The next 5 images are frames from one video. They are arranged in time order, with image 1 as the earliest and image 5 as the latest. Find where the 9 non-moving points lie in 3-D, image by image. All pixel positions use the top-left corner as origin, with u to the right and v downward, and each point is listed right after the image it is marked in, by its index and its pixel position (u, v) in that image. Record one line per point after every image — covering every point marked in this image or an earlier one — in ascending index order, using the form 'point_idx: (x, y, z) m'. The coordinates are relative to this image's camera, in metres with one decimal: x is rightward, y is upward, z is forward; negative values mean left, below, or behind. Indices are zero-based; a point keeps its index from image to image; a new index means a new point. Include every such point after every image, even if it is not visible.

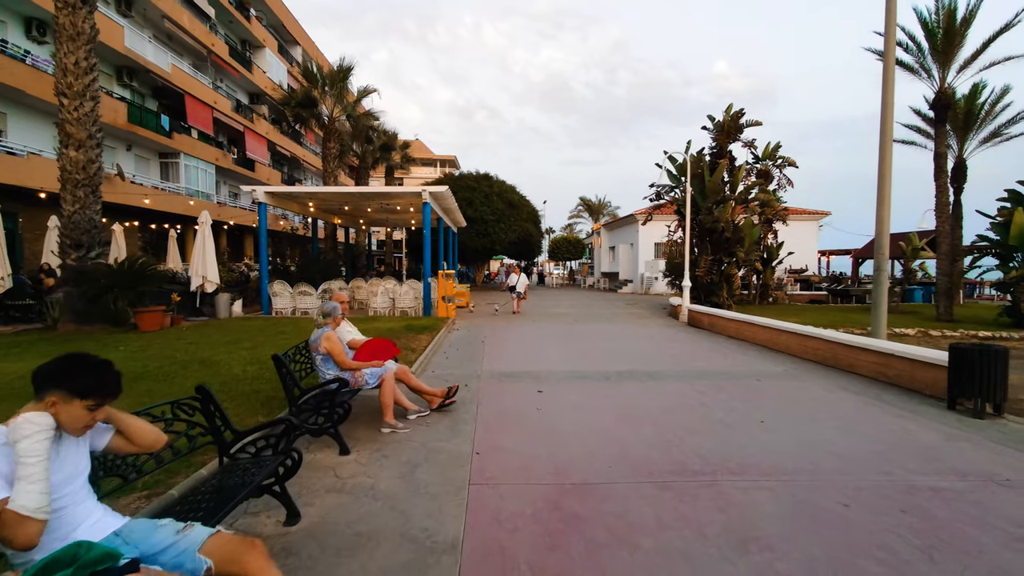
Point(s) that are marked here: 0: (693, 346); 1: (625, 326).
0: (+3.5, -1.2, +10.2) m
1: (+3.1, -1.1, +14.3) m
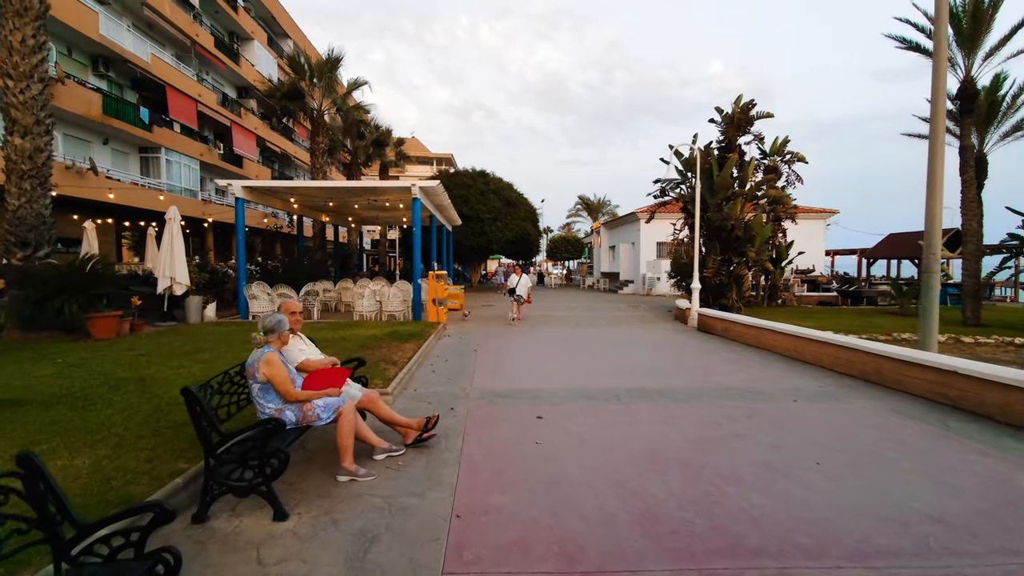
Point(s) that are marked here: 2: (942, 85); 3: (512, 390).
0: (+3.4, -1.2, +9.2) m
1: (+3.0, -1.1, +13.2) m
2: (+6.0, +2.8, +7.3) m
3: (0.0, -1.3, +6.8) m
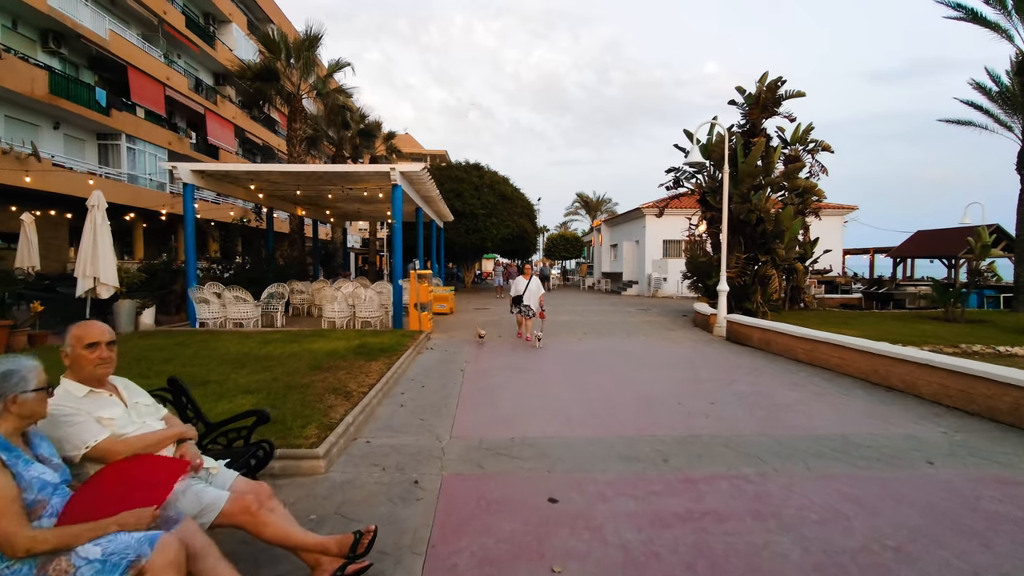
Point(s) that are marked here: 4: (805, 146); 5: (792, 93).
0: (+3.4, -1.3, +7.1) m
1: (+2.9, -1.2, +11.1) m
2: (+6.0, +2.8, +5.3) m
3: (0.0, -1.4, +4.7) m
4: (+10.7, +5.2, +19.2) m
5: (+8.3, +5.8, +15.7) m
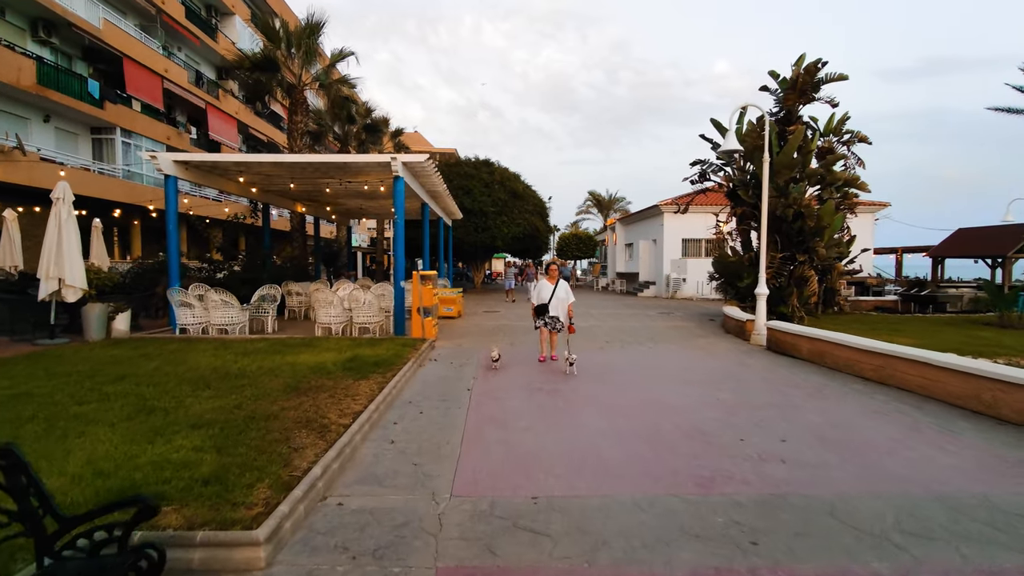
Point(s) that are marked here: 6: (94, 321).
0: (+3.6, -1.4, +5.8) m
1: (+3.2, -1.2, +9.8) m
2: (+6.1, +2.7, +3.9) m
3: (+0.1, -1.4, +3.4) m
4: (+11.1, +5.1, +17.7) m
5: (+8.7, +5.8, +14.3) m
6: (-7.6, -0.6, +9.6) m
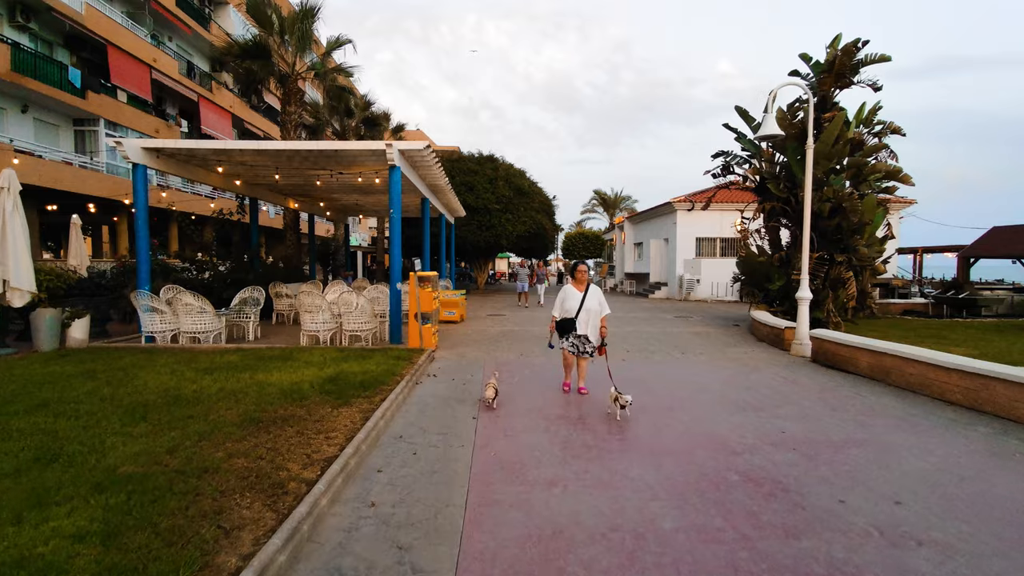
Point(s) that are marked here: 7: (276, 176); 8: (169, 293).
0: (+3.7, -1.4, +4.5) m
1: (+3.3, -1.3, +8.5) m
2: (+6.3, +2.6, +2.6) m
3: (+0.3, -1.5, +2.2) m
4: (+11.3, +5.1, +16.4) m
5: (+8.9, +5.7, +13.0) m
6: (-7.5, -0.6, +8.4) m
7: (-5.8, +2.8, +13.1) m
8: (-6.3, -0.1, +9.8) m
